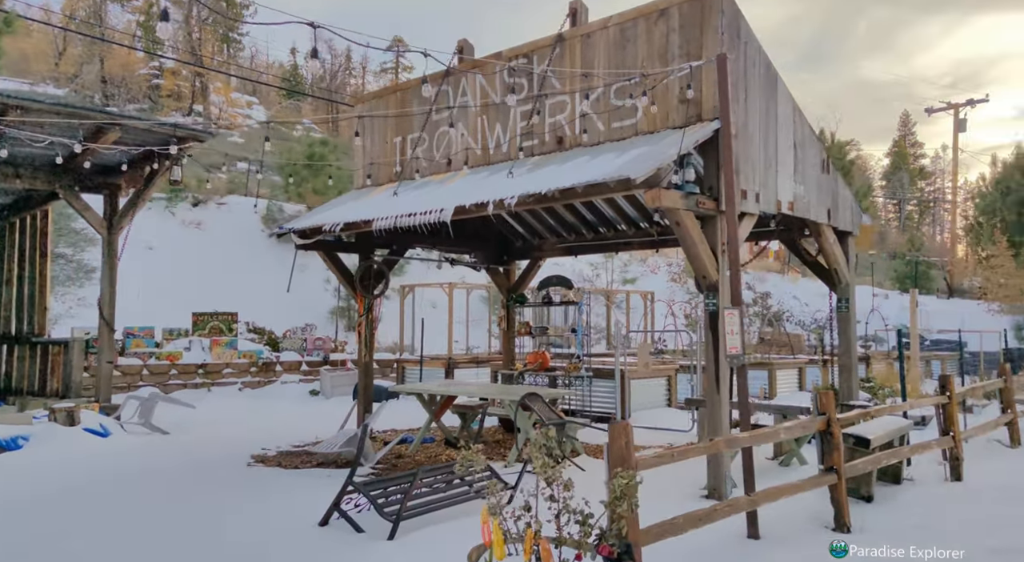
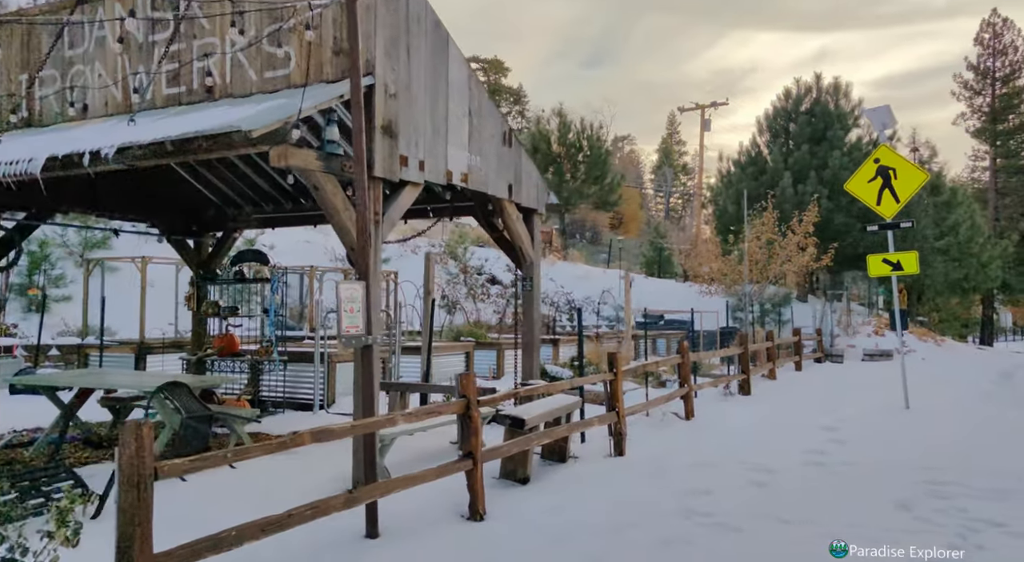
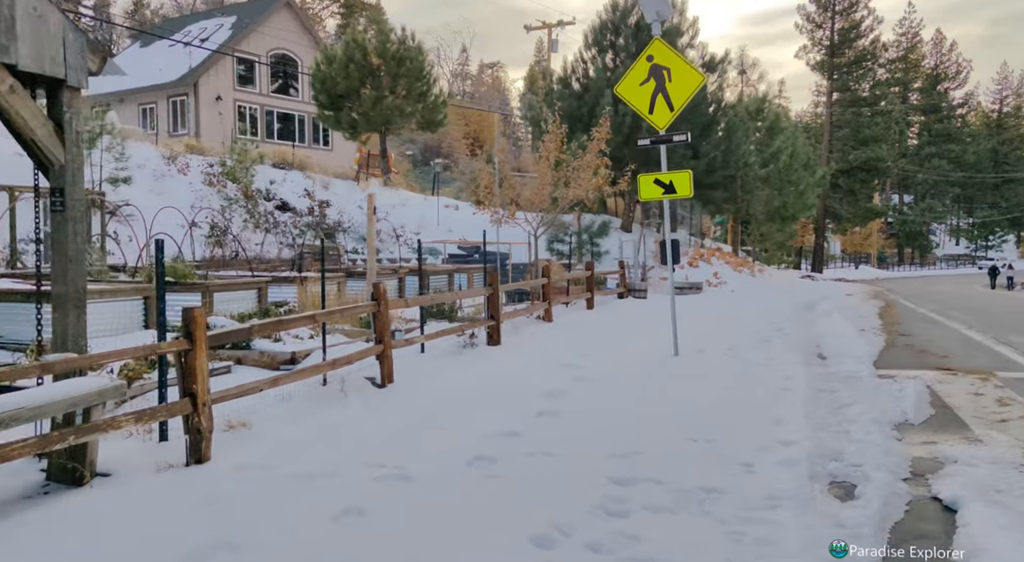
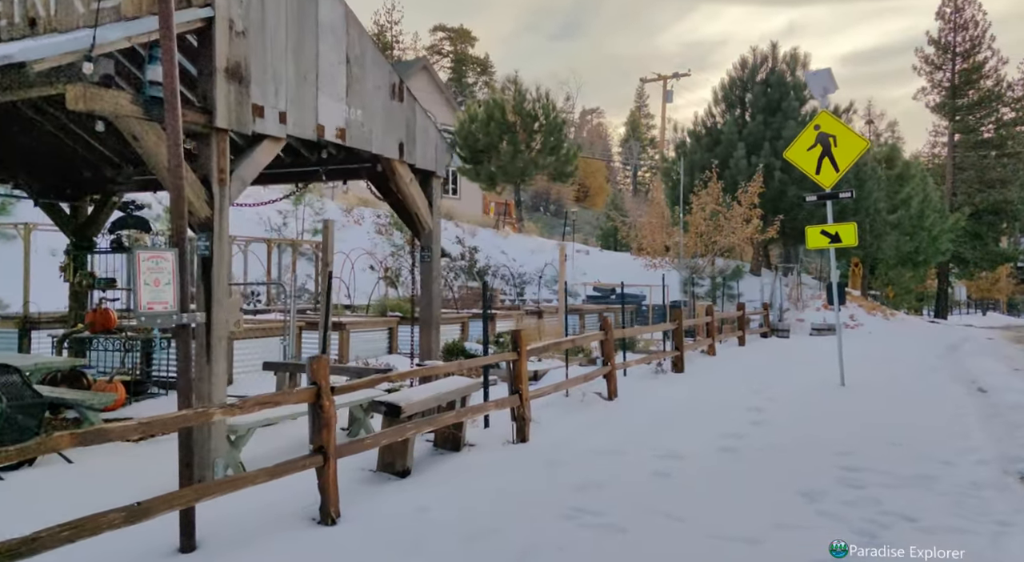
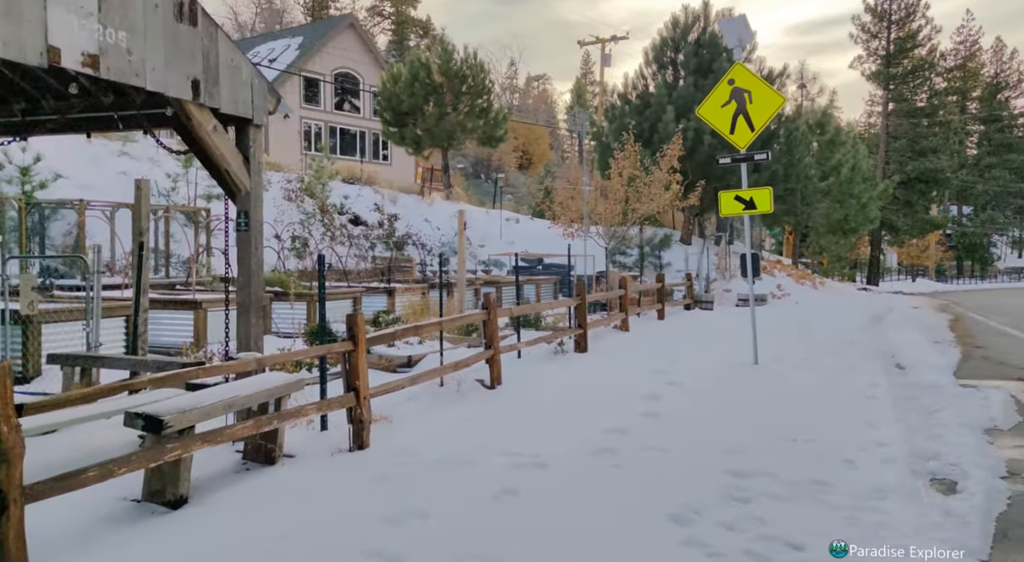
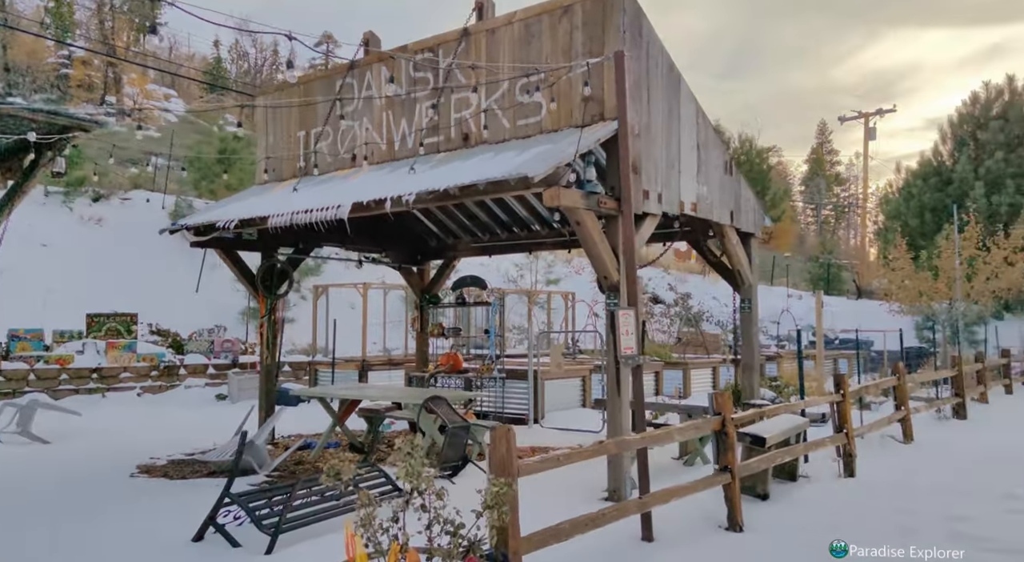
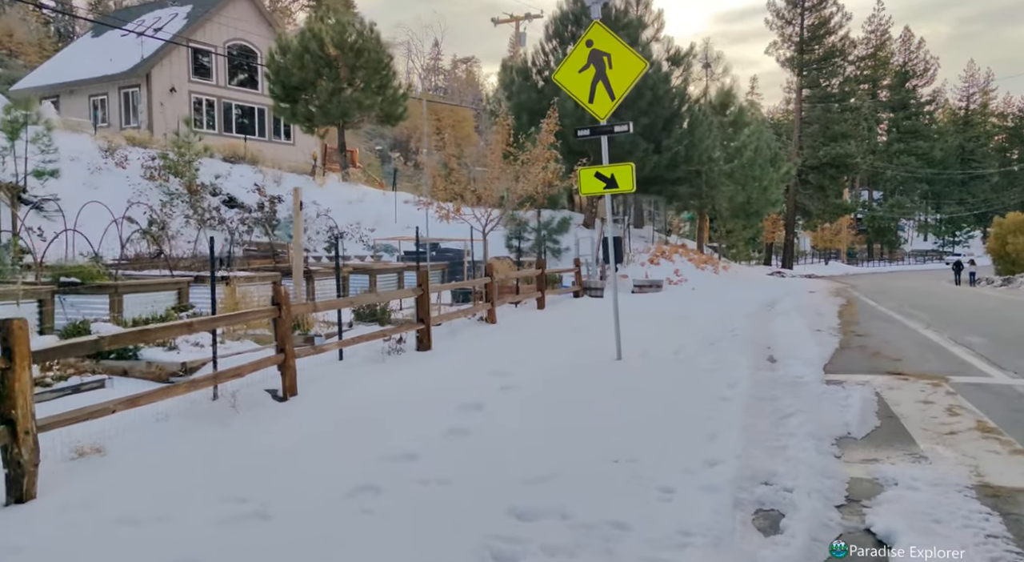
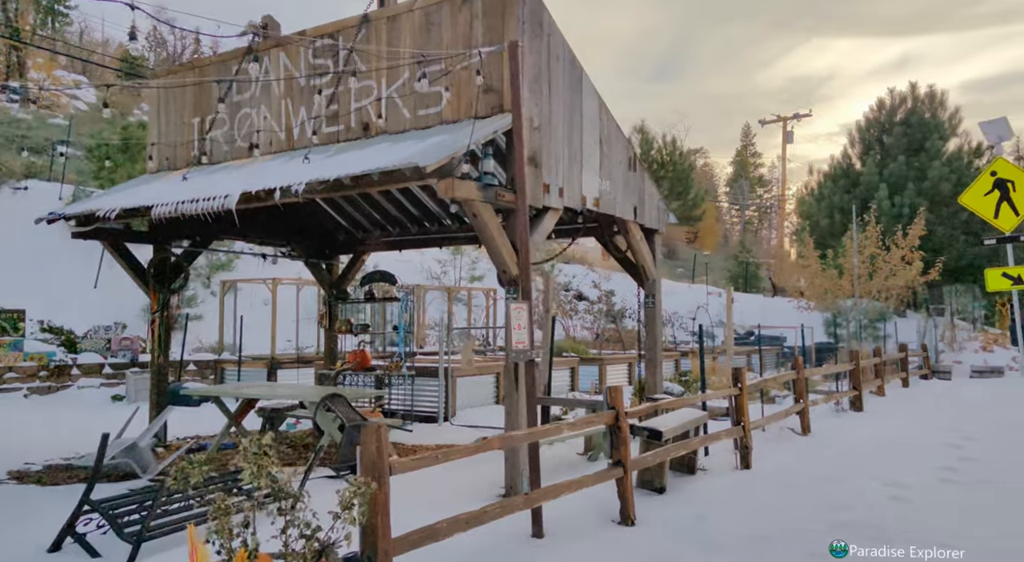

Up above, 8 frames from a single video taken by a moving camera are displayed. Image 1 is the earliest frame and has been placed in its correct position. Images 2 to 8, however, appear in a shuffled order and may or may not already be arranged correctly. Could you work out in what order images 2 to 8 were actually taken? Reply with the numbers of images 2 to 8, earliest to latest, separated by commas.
6, 8, 2, 4, 5, 3, 7
